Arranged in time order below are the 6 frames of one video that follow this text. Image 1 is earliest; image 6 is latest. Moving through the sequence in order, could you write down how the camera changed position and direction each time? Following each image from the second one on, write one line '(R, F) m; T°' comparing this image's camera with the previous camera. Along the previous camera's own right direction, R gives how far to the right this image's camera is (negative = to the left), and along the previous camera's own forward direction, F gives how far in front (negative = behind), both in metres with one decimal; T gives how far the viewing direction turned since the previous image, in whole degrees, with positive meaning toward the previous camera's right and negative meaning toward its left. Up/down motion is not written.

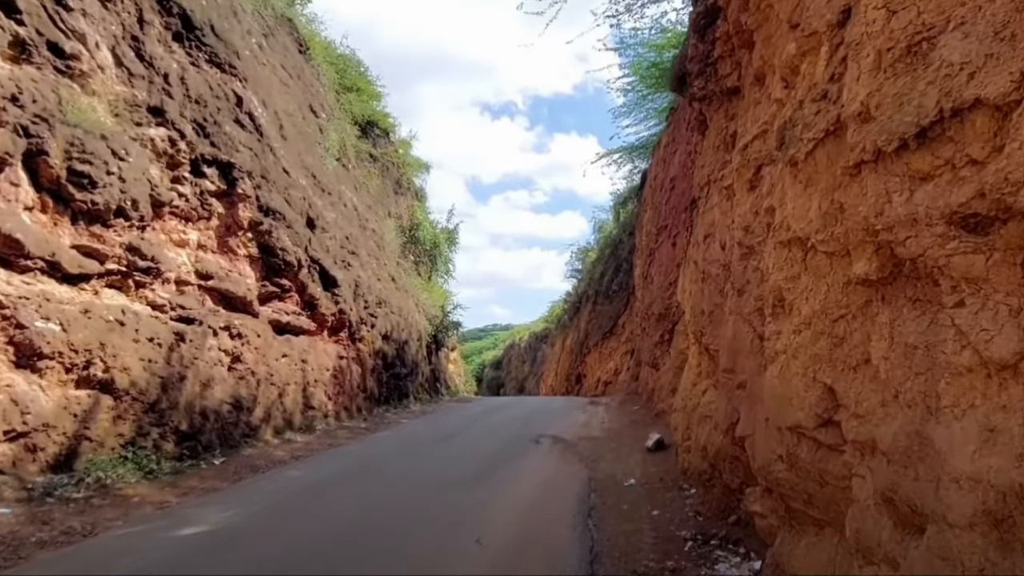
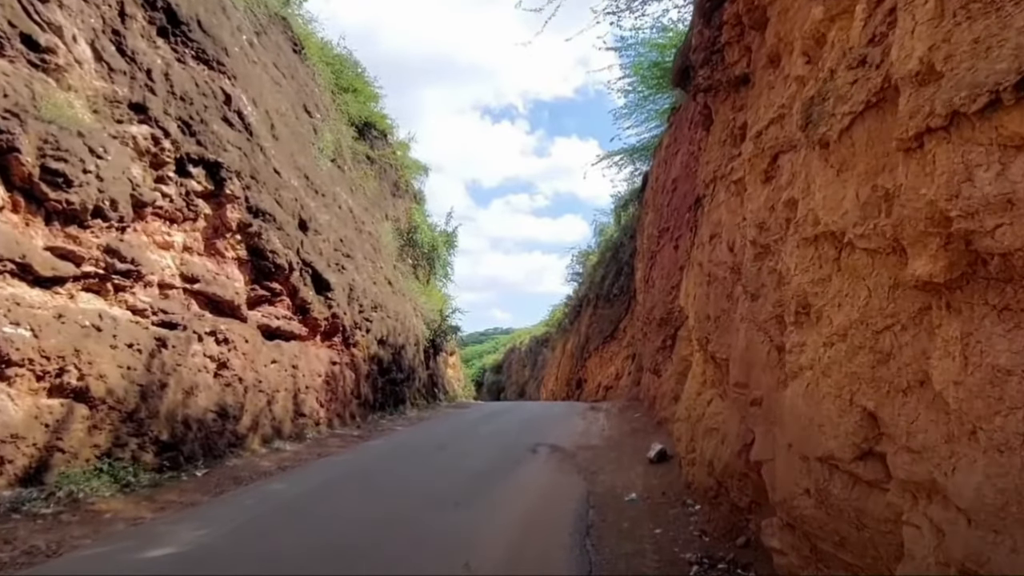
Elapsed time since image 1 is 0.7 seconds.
(+0.1, +0.4) m; 0°
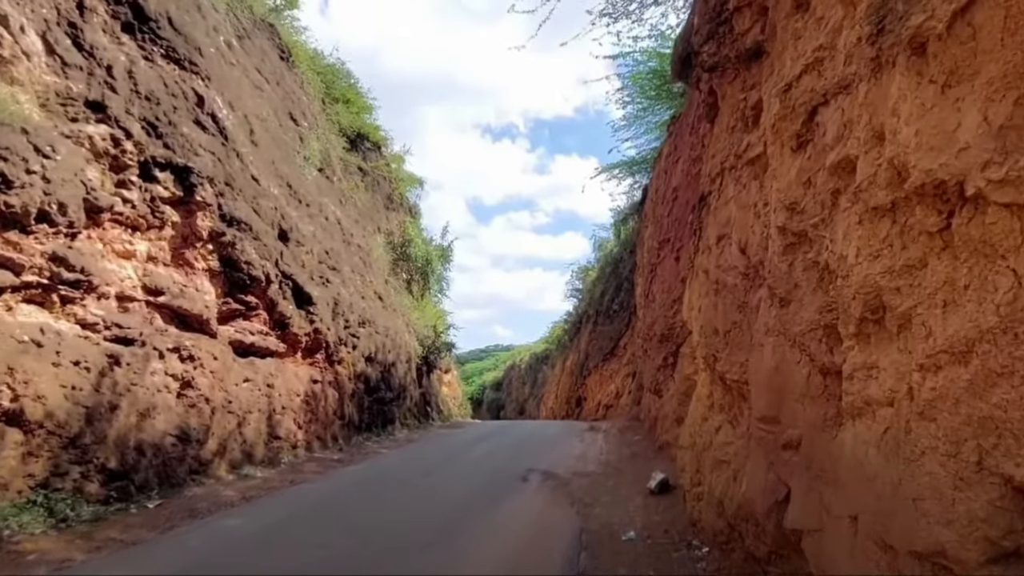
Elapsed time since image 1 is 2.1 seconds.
(+0.2, +0.7) m; 0°
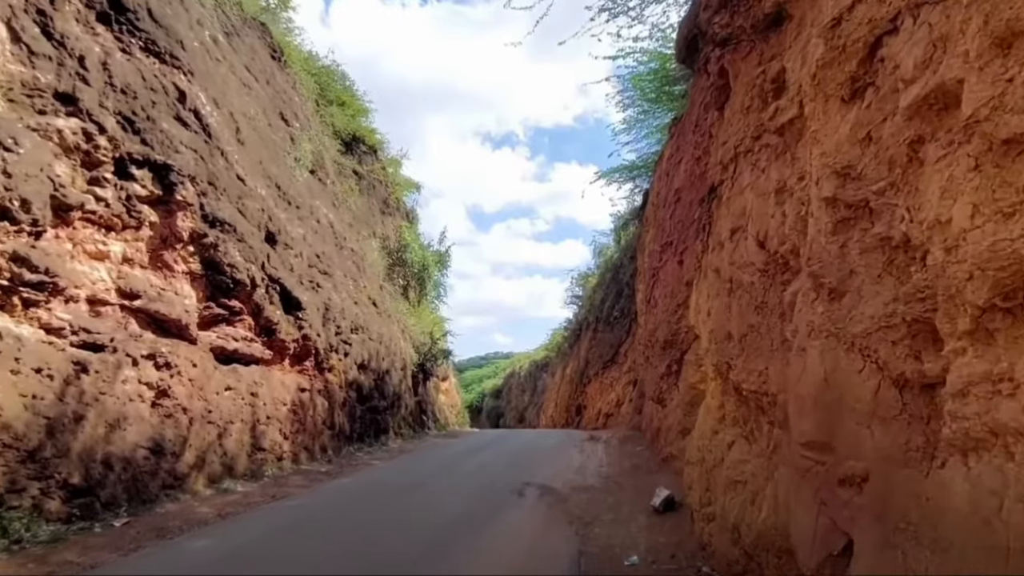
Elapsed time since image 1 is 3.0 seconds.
(+0.1, +0.5) m; 0°
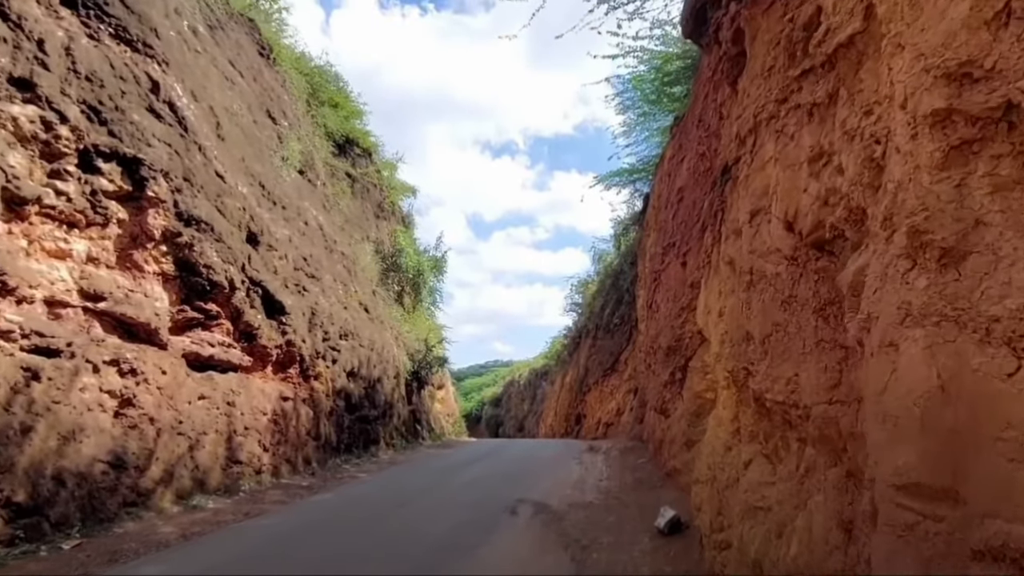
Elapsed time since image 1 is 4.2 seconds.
(+0.1, +0.6) m; 0°
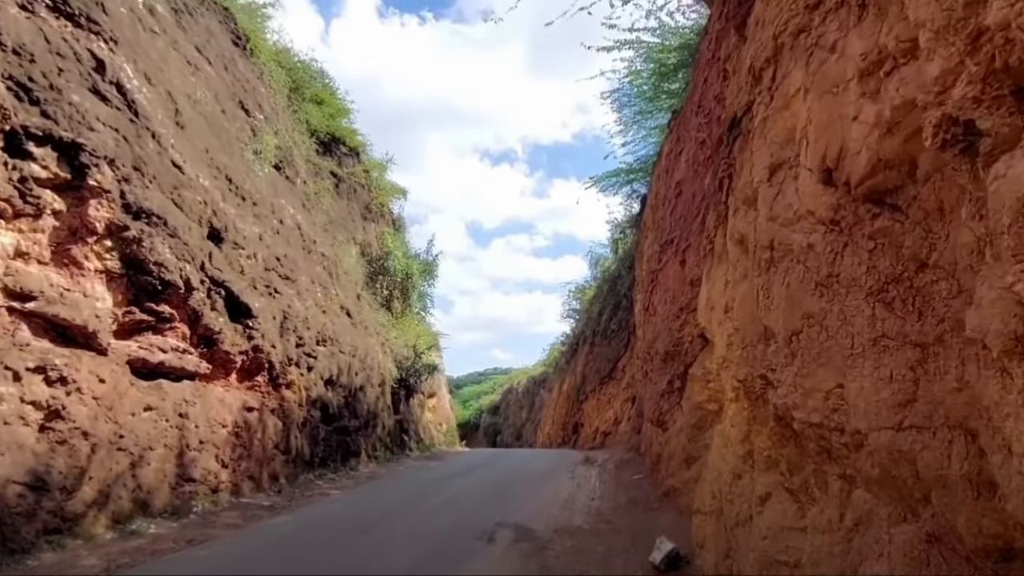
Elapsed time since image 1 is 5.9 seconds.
(+0.2, +0.9) m; 0°
